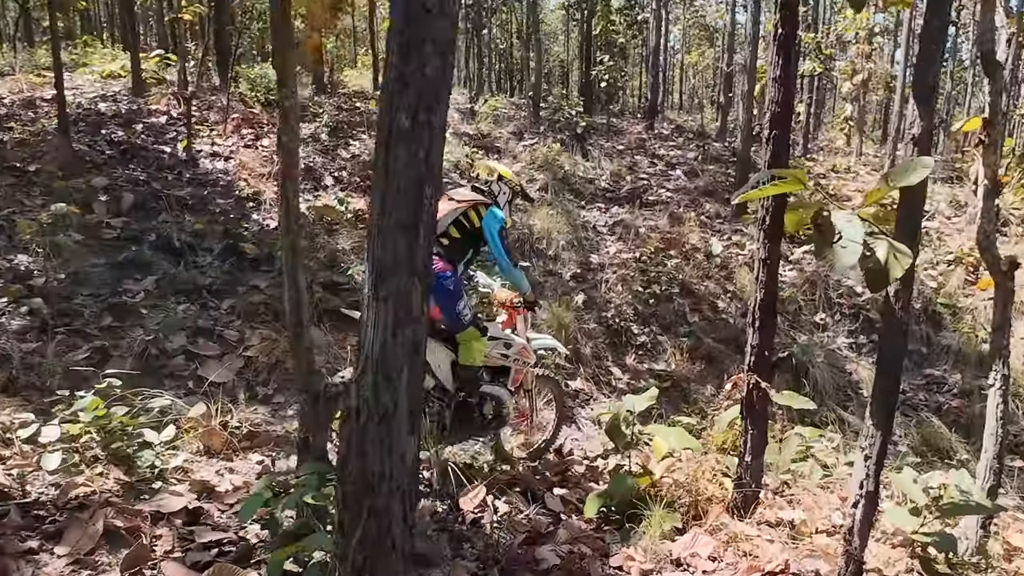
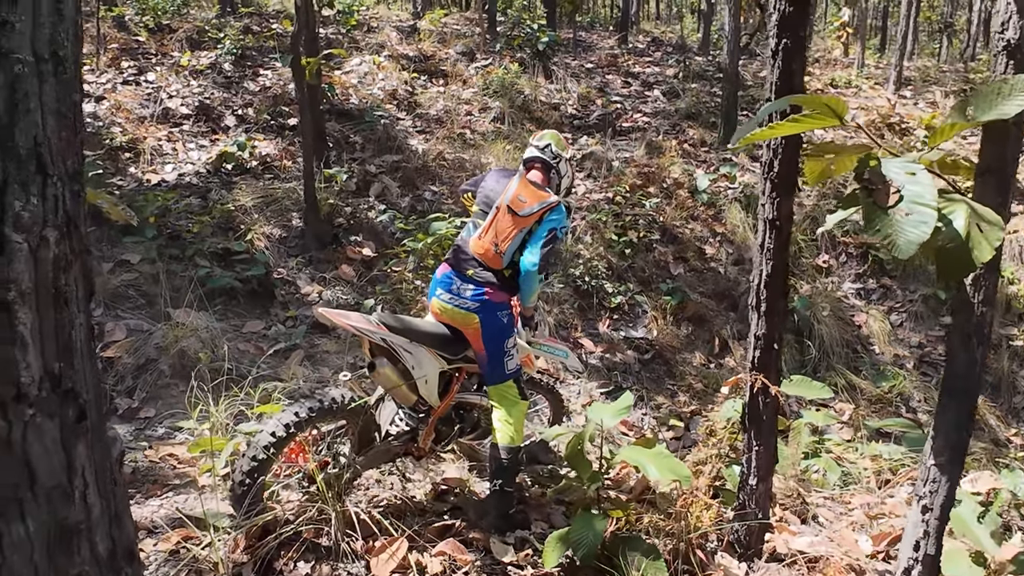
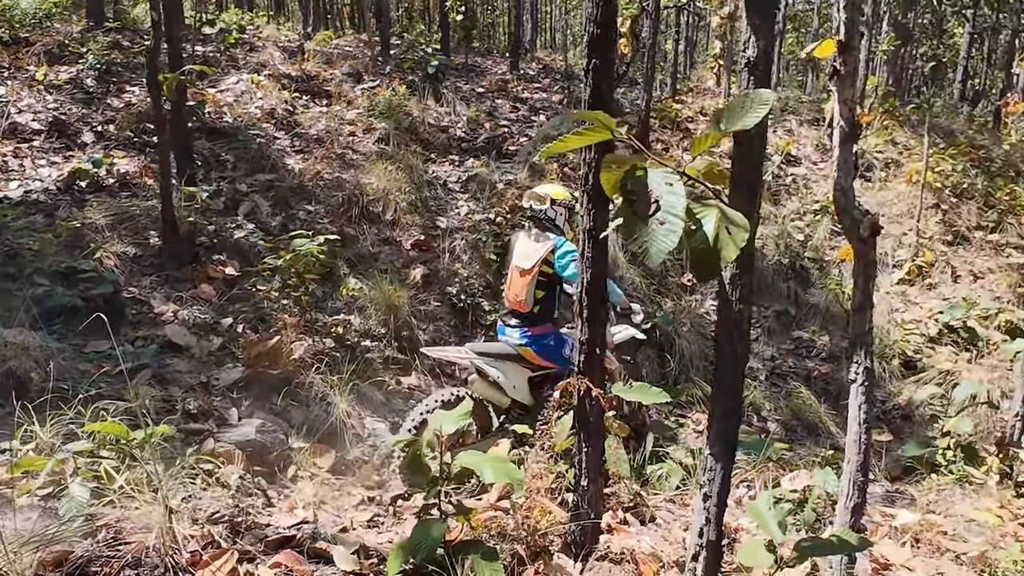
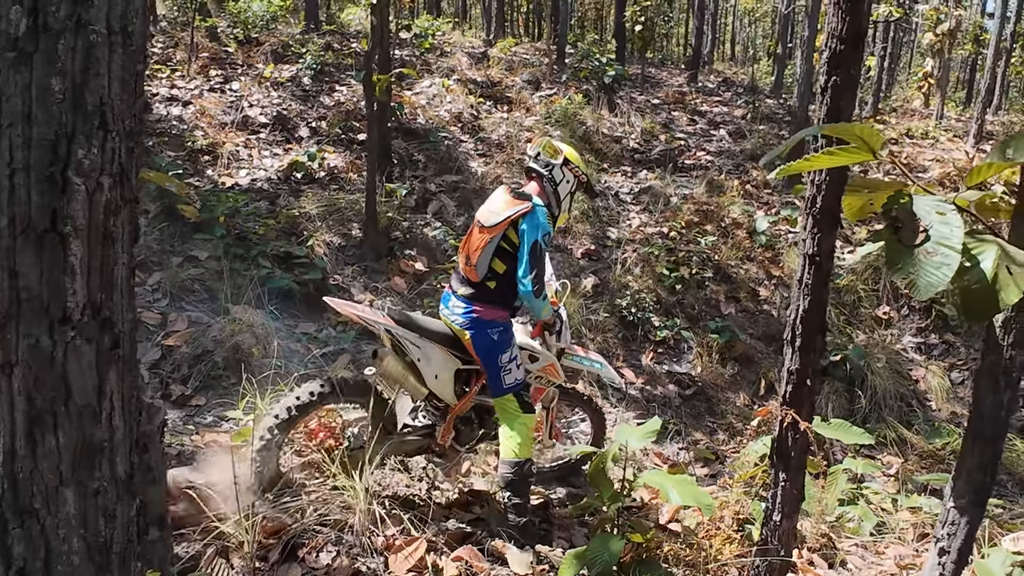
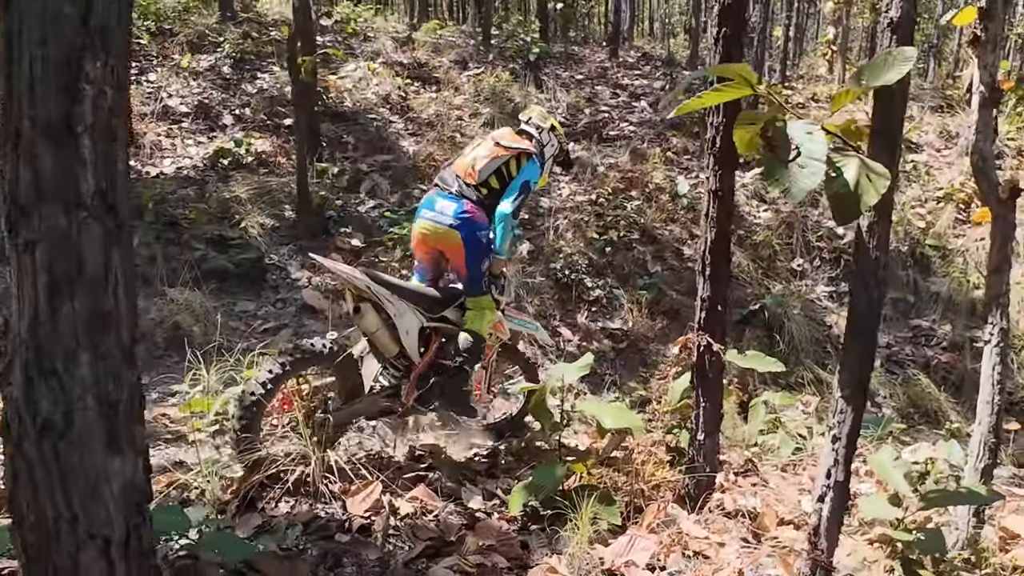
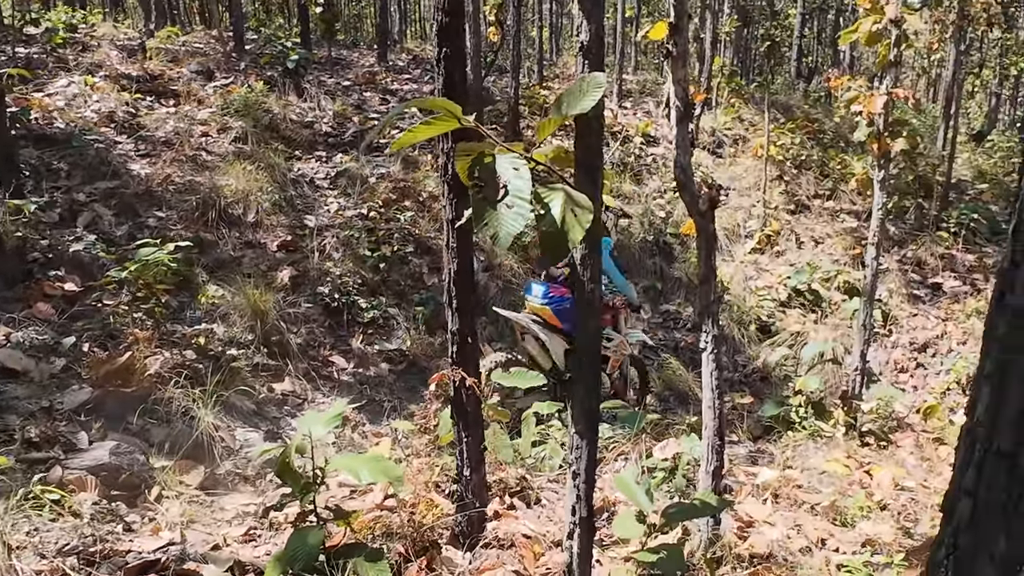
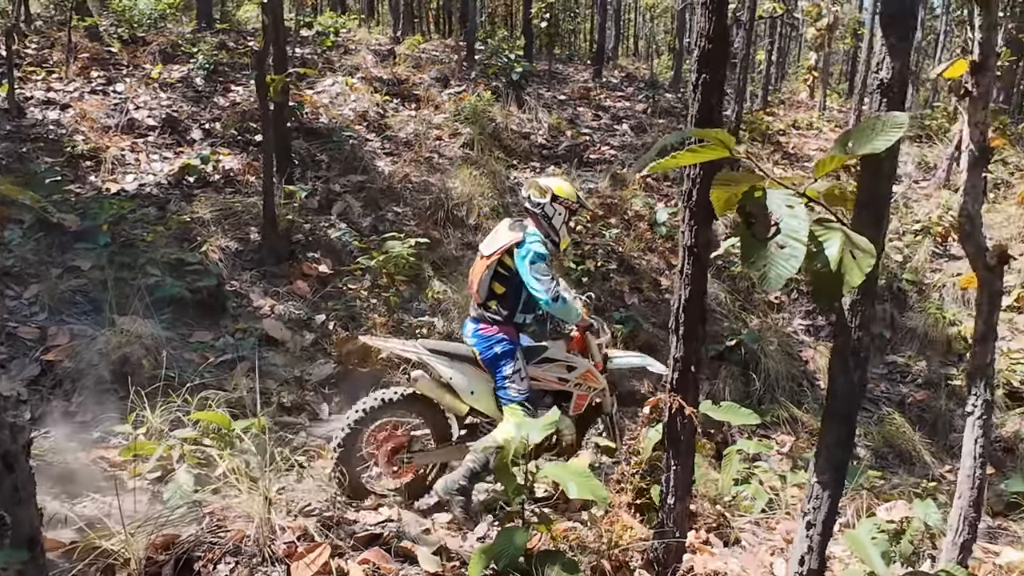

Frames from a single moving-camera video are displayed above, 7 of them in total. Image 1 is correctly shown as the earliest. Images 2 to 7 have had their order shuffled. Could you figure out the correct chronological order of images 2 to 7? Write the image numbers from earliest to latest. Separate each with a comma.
5, 2, 4, 7, 3, 6
